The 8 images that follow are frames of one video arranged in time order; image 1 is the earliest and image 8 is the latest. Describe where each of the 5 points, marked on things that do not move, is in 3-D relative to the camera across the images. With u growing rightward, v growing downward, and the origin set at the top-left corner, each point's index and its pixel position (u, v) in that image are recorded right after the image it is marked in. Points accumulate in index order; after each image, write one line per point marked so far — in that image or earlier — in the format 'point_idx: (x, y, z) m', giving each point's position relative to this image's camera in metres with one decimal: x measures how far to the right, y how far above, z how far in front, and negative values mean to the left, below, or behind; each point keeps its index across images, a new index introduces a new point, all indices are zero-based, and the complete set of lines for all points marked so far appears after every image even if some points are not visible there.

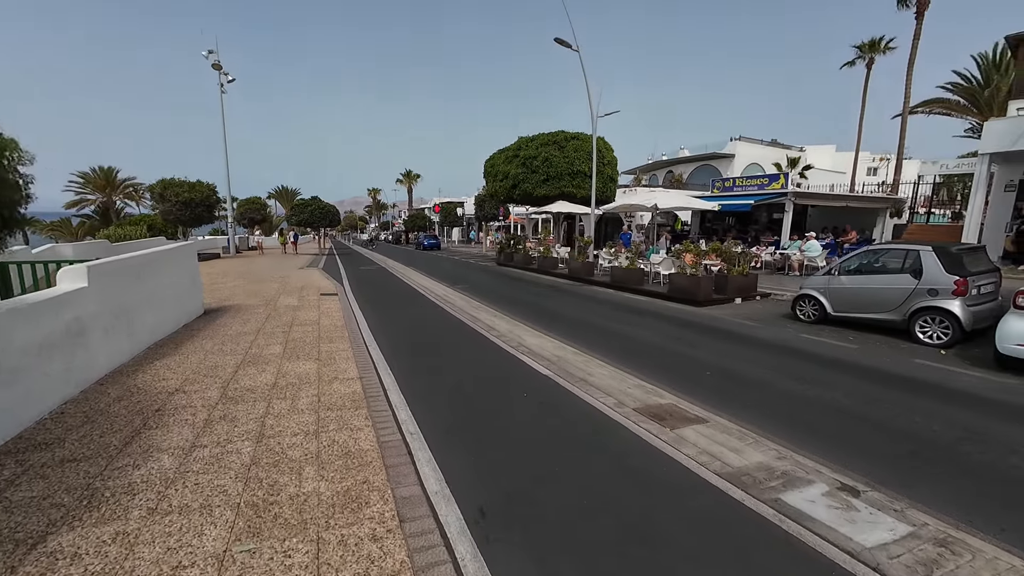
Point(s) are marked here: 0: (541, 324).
0: (+0.6, -0.8, +9.6) m
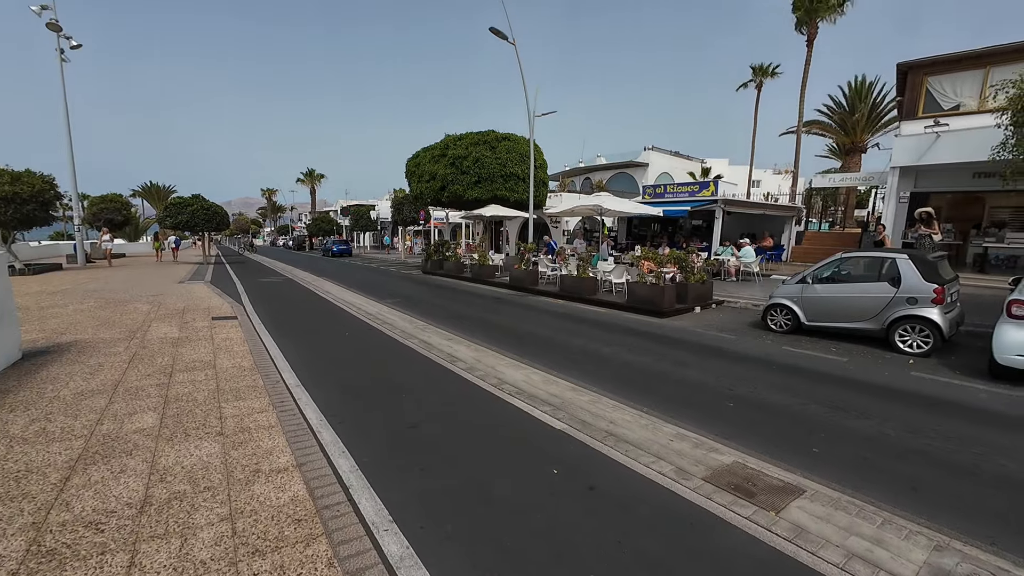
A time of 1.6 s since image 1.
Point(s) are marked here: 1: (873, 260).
0: (-0.1, -1.1, +8.1) m
1: (+6.7, +0.5, +7.9) m
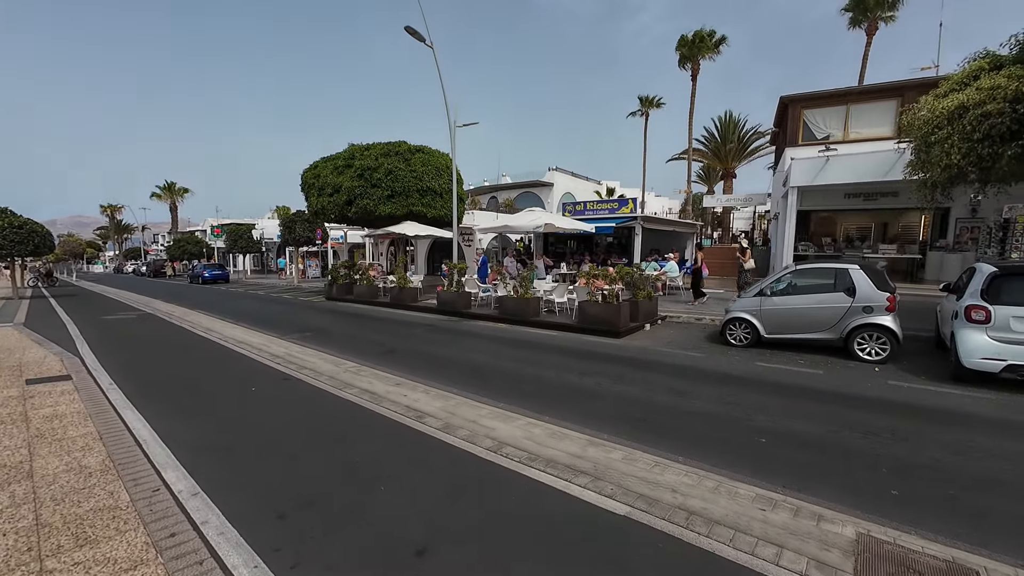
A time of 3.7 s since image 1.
0: (-0.6, -1.6, +6.6) m
1: (+5.9, +0.3, +8.1) m
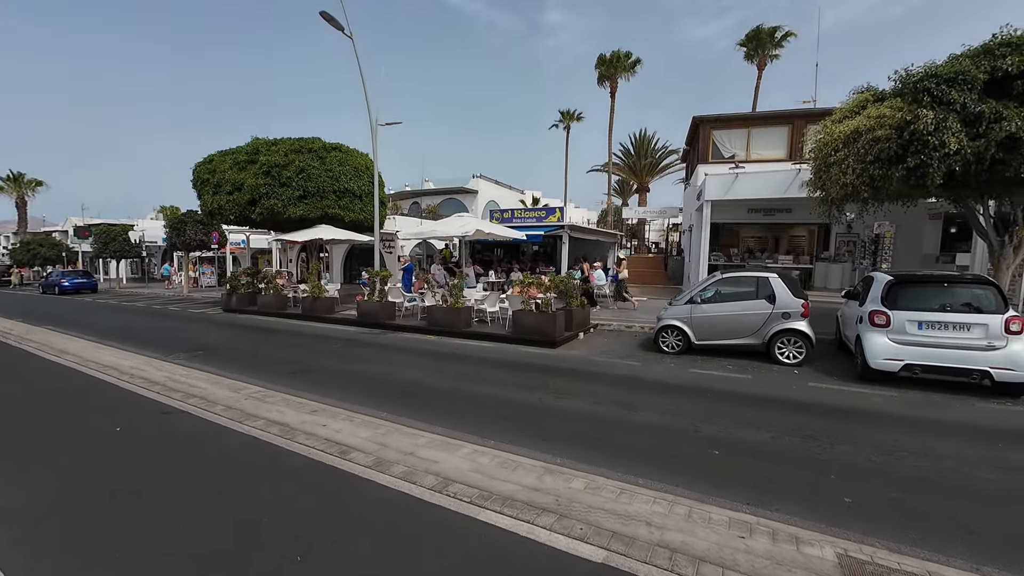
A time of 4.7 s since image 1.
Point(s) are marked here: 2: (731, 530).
0: (-1.4, -1.7, +5.8) m
1: (+4.7, +0.2, +8.5) m
2: (+1.6, -1.8, +3.2) m
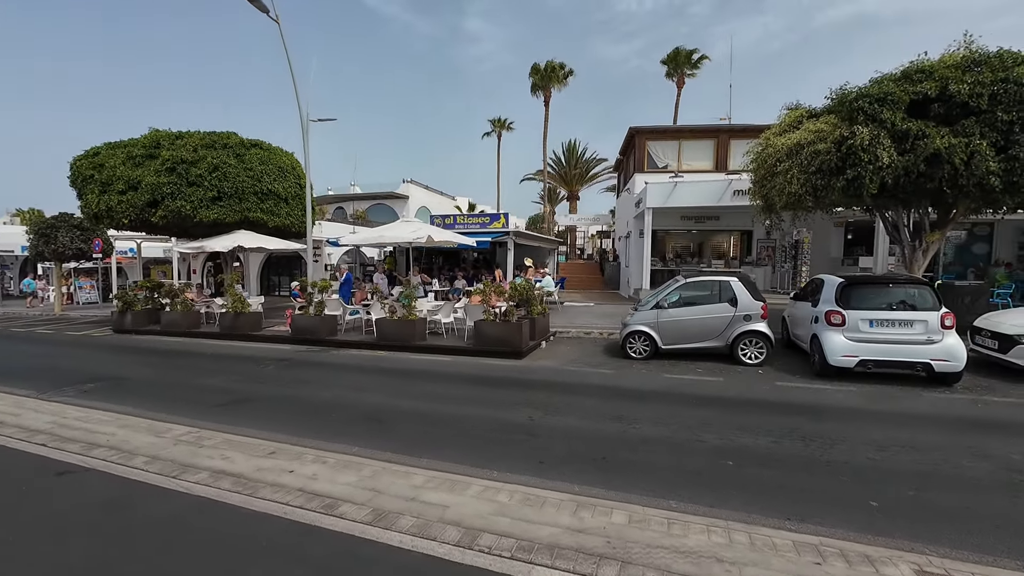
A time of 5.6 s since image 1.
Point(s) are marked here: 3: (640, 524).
0: (-1.5, -1.8, +5.0) m
1: (+4.1, +0.1, +8.8) m
2: (+2.0, -1.8, +2.9) m
3: (+1.0, -1.8, +3.3) m
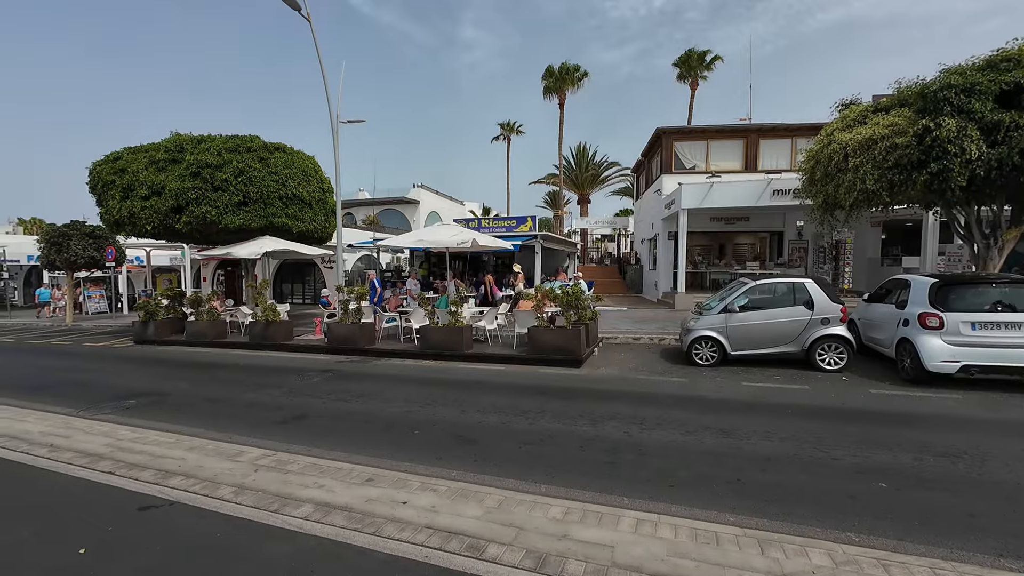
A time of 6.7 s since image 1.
0: (-0.3, -1.9, +4.5) m
1: (+5.2, 0.0, +8.3) m
2: (+3.2, -1.8, +2.4) m
3: (+2.2, -1.8, +2.8) m
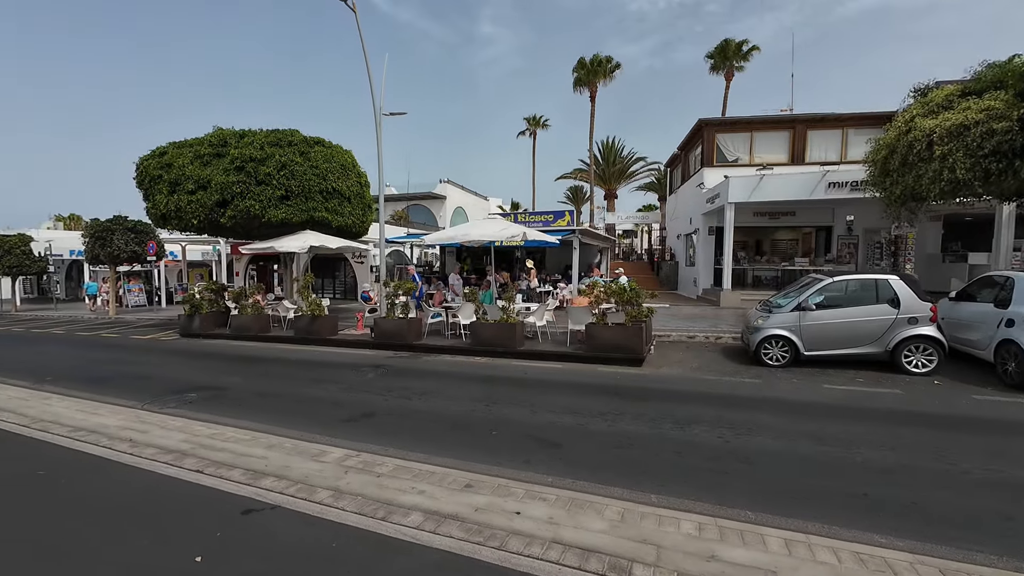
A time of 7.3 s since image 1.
0: (+0.7, -1.8, +4.2) m
1: (+6.4, +0.1, +7.8) m
2: (+4.1, -1.8, +2.0) m
3: (+3.1, -1.8, +2.4) m
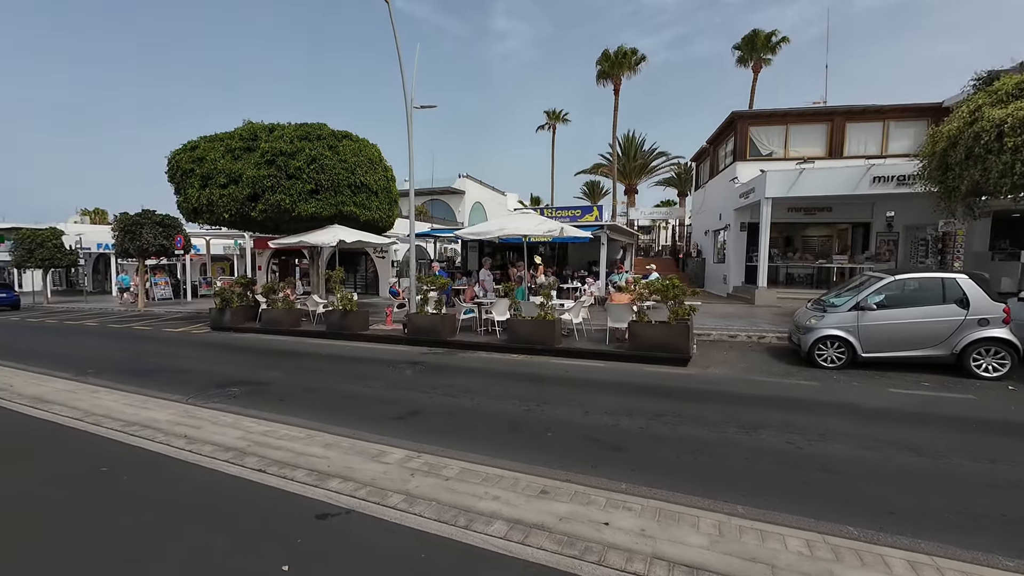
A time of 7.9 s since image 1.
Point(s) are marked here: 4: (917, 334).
0: (+1.4, -1.8, +4.0) m
1: (+7.2, +0.1, +7.4) m
2: (+4.7, -1.8, +1.7) m
3: (+3.7, -1.8, +2.1) m
4: (+6.8, -0.8, +7.3) m
